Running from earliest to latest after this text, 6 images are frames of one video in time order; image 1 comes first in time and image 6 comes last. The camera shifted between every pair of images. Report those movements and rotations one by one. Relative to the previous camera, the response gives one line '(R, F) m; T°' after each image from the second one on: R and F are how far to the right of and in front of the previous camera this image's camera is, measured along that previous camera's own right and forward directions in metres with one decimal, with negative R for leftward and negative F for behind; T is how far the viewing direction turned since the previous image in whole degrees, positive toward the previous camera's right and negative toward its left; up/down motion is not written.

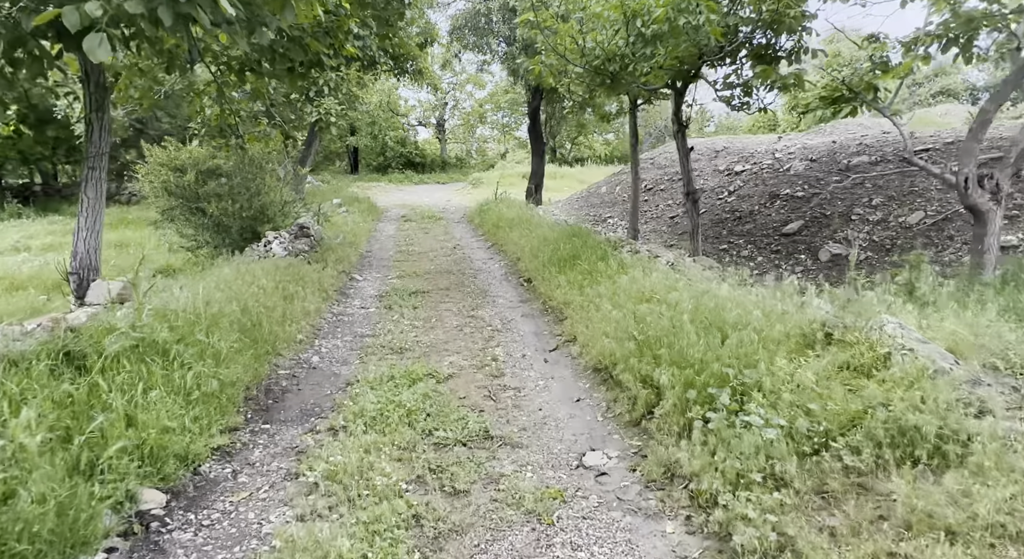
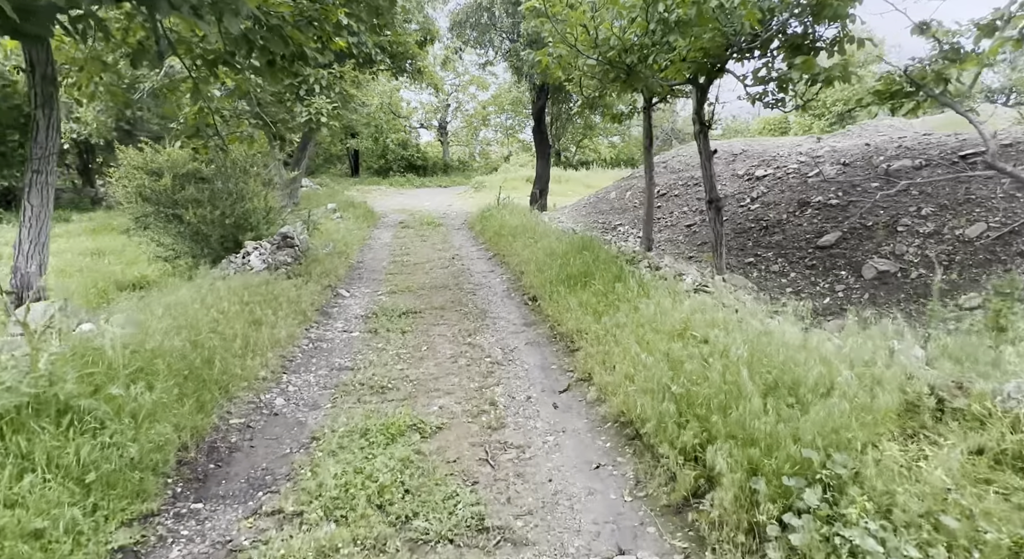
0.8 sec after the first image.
(0.0, +0.8) m; 0°
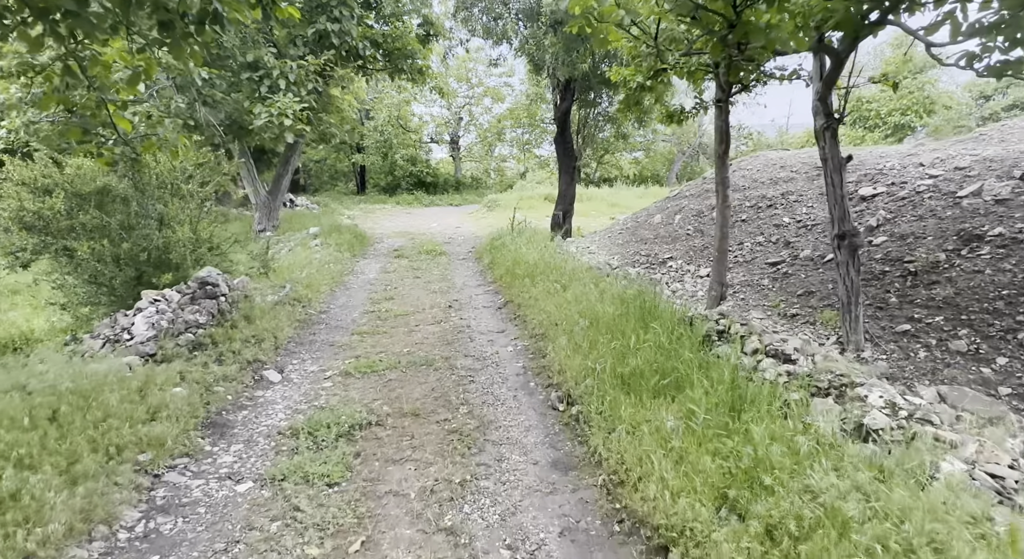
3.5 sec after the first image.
(0.0, +2.7) m; -1°
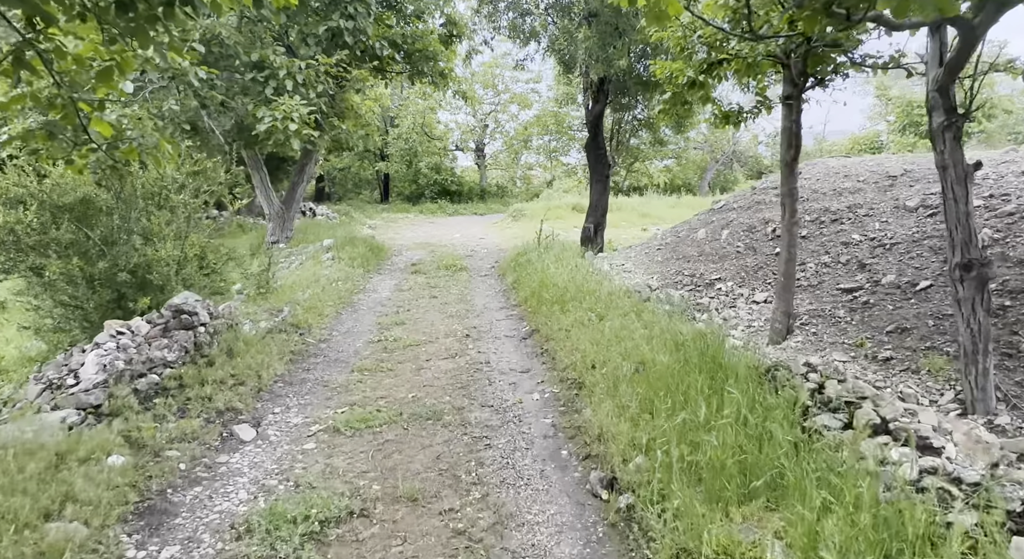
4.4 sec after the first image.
(0.0, +1.0) m; -2°
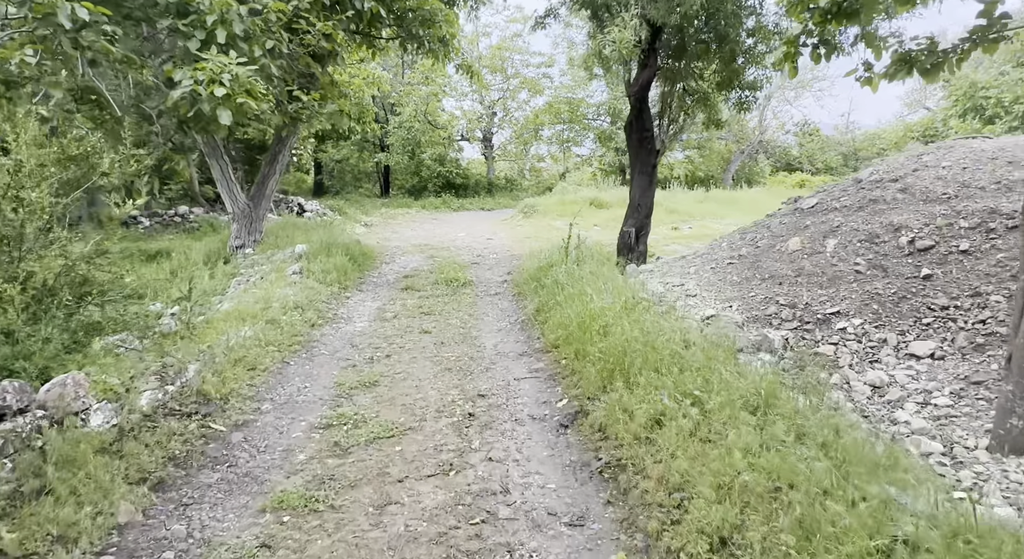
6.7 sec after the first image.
(-0.1, +2.5) m; -1°
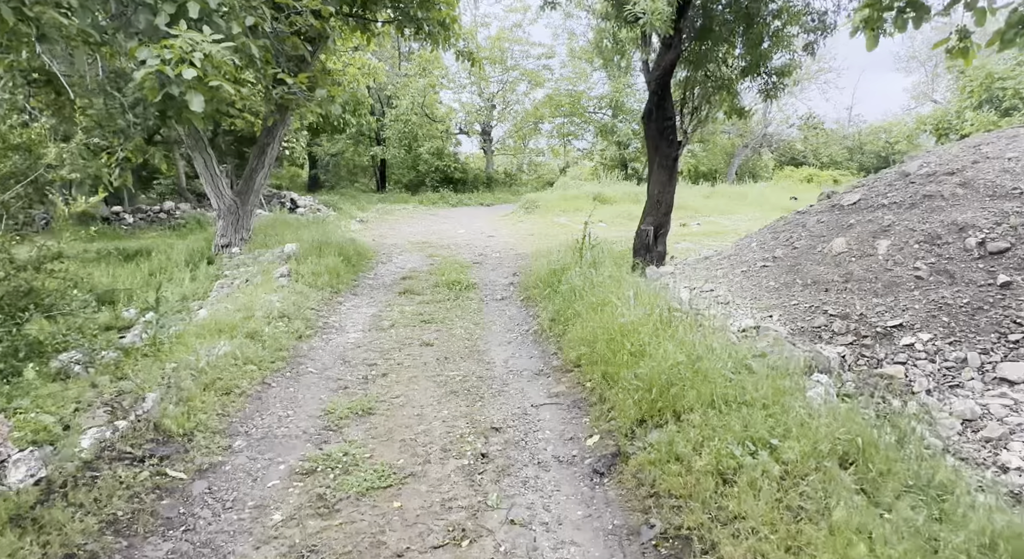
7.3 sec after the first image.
(-0.1, +0.7) m; 0°
